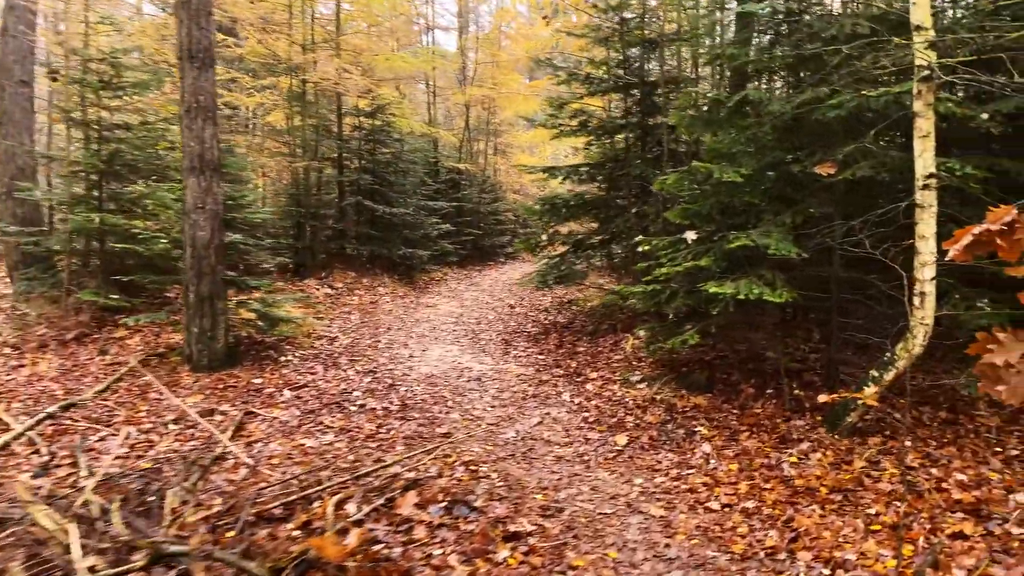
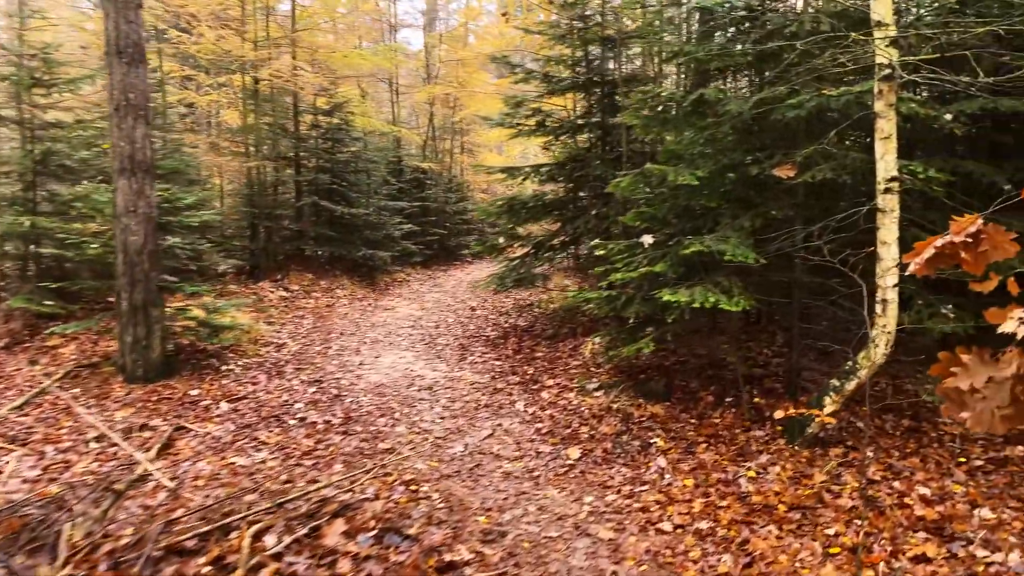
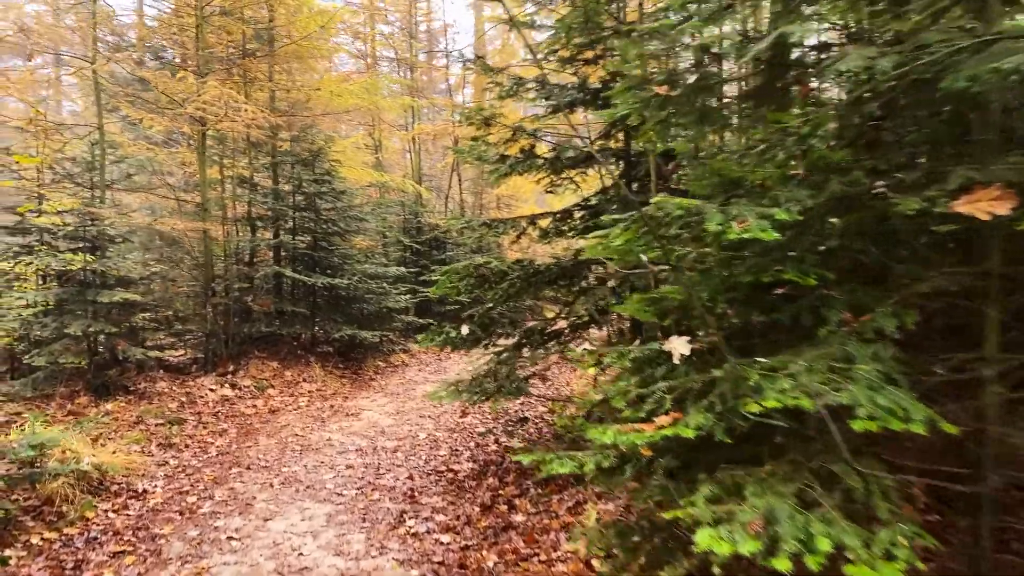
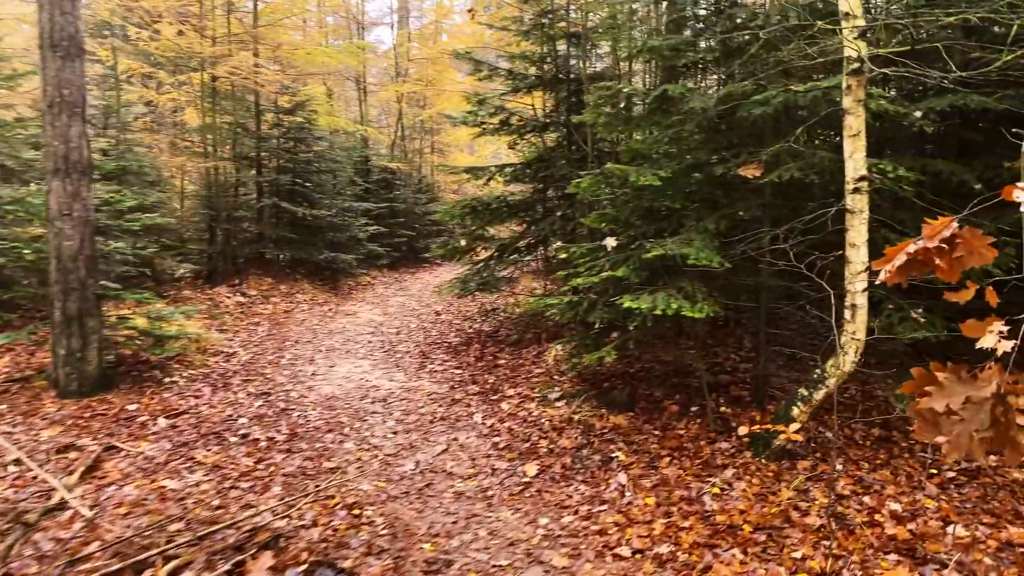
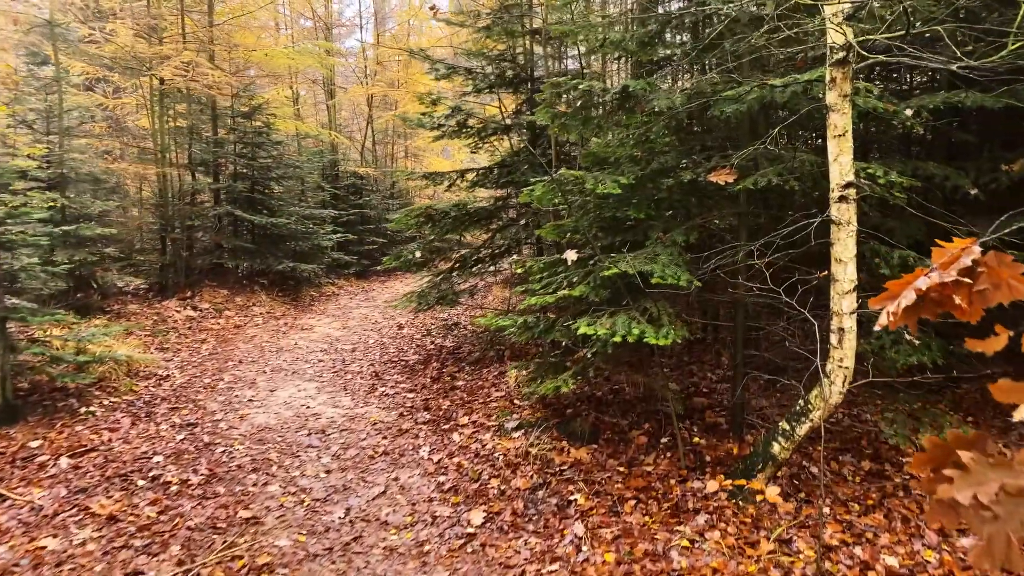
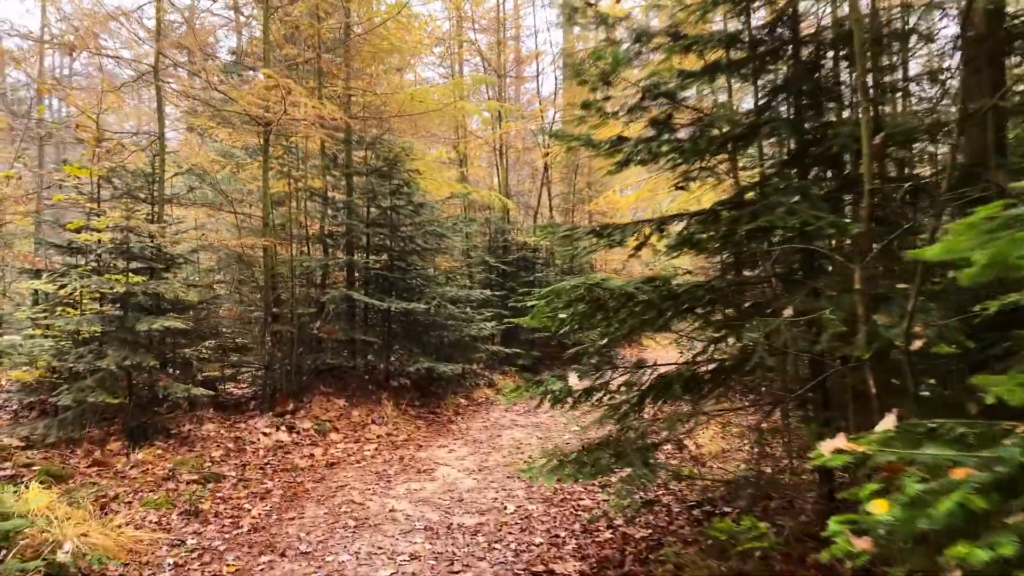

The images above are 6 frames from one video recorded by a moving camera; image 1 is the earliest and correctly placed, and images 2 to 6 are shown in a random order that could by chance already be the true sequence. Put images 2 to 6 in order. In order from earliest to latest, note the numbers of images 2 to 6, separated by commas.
2, 4, 5, 3, 6
